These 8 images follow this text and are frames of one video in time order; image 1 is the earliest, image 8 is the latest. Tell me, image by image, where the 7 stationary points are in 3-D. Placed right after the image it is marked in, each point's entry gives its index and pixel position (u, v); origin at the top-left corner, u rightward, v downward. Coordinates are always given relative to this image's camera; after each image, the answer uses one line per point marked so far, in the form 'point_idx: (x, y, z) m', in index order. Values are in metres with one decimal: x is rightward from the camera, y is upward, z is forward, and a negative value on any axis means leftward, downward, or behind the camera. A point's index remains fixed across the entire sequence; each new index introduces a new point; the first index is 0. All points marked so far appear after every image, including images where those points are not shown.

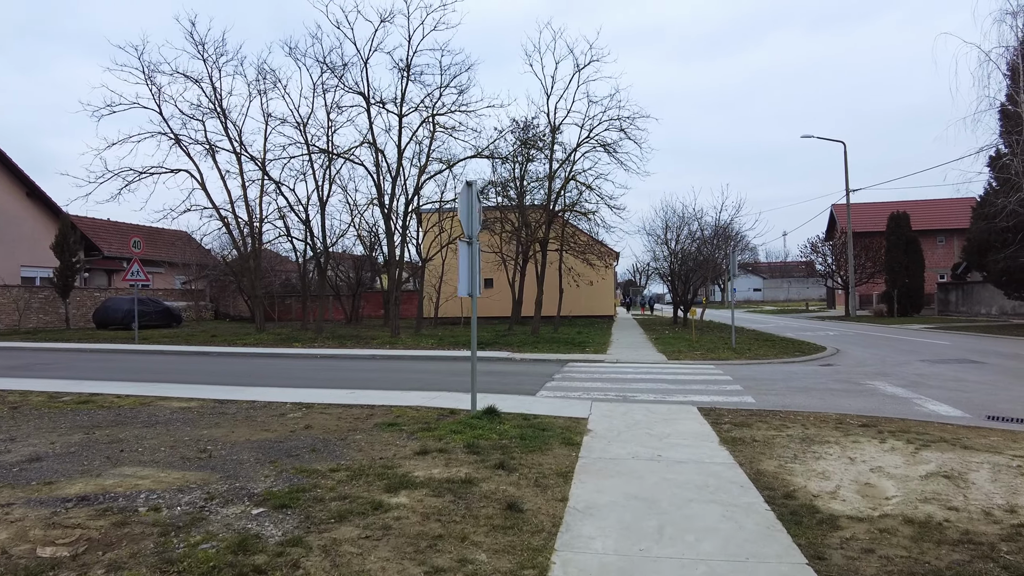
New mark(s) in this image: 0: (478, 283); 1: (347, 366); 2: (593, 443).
0: (-0.4, +0.1, +8.1) m
1: (-4.0, -1.9, +15.3) m
2: (+0.9, -1.7, +7.1) m
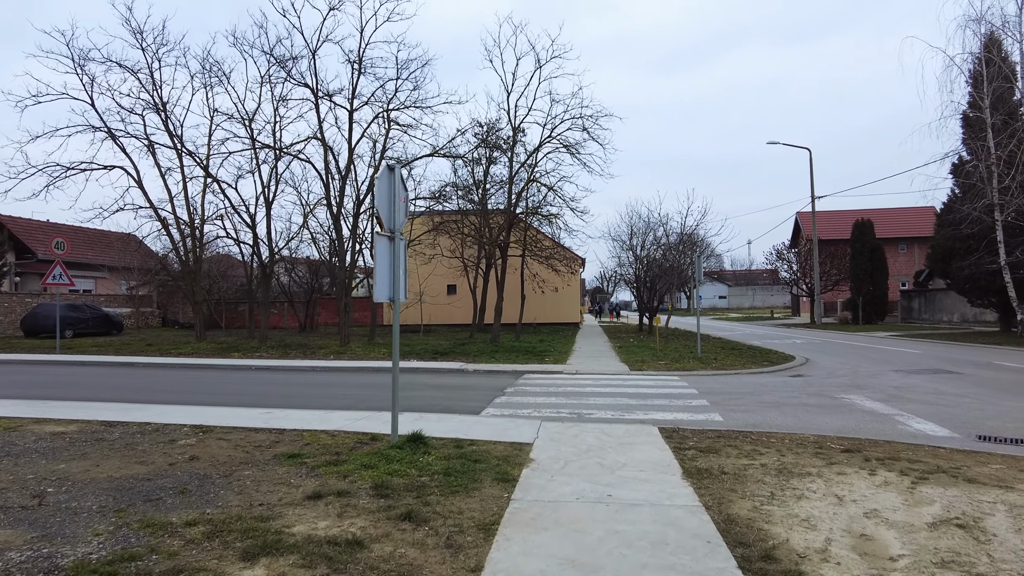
0: (-1.2, 0.0, +6.9) m
1: (-5.0, -2.0, +13.9) m
2: (+0.2, -1.7, +5.9) m
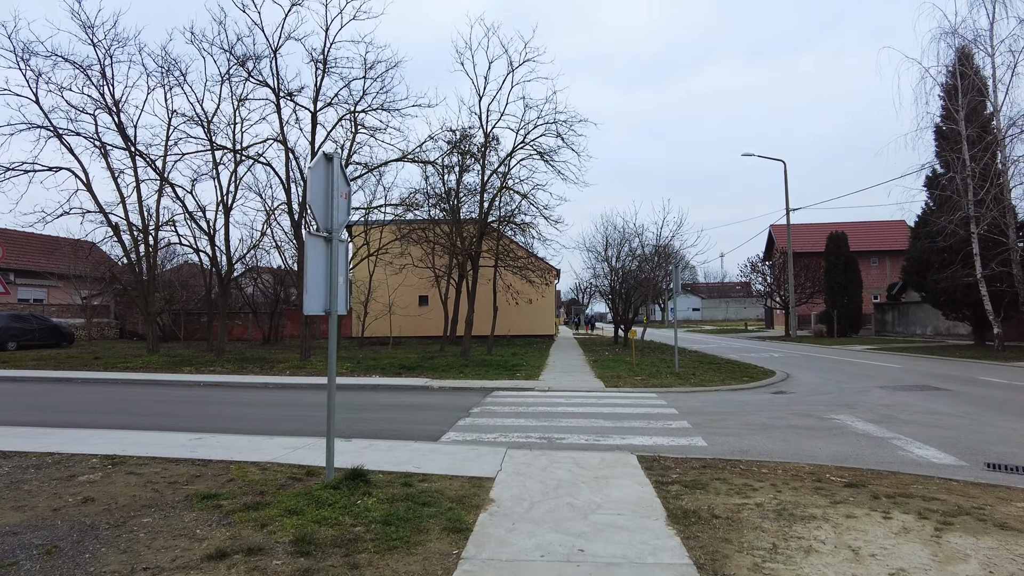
0: (-1.5, -0.1, +5.9) m
1: (-5.7, -2.2, +12.8) m
2: (-0.2, -1.8, +4.9) m
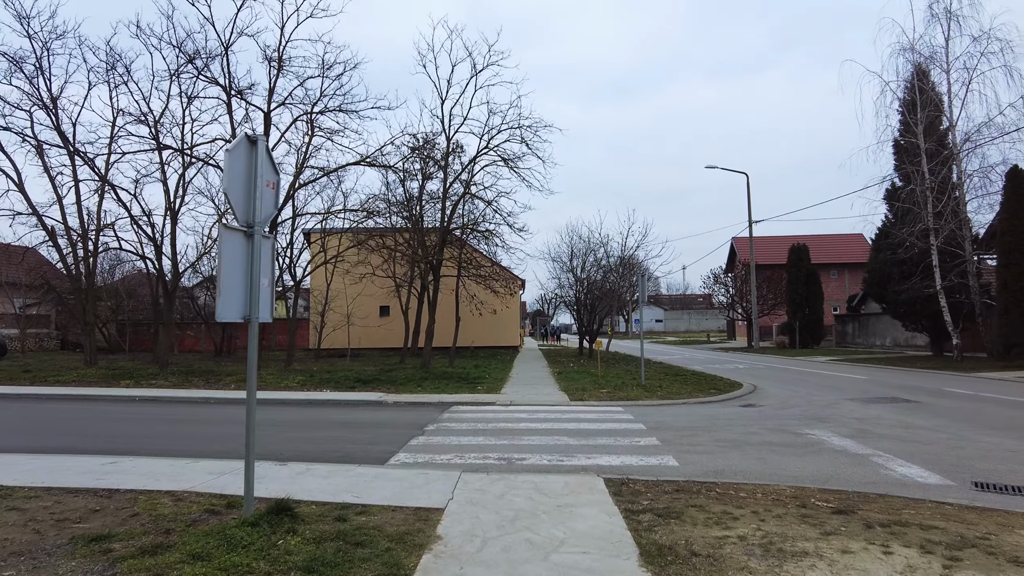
0: (-1.9, -0.1, +5.1) m
1: (-6.4, -2.3, +11.7) m
2: (-0.5, -1.8, +4.2) m
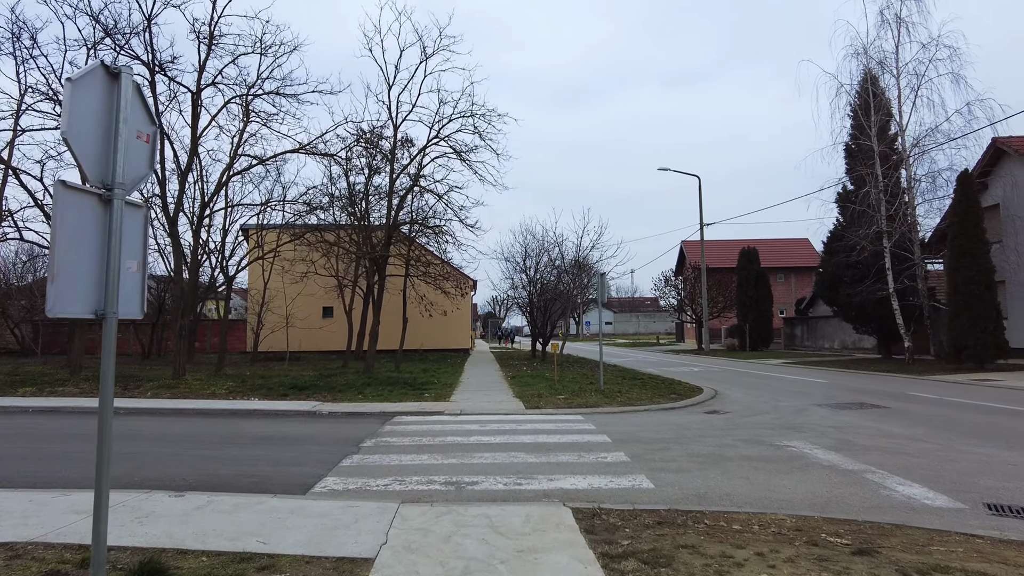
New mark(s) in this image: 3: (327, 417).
0: (-2.2, 0.0, +3.7) m
1: (-7.2, -2.2, +10.0) m
2: (-0.7, -1.7, +2.9) m
3: (-3.4, -2.4, +12.0) m
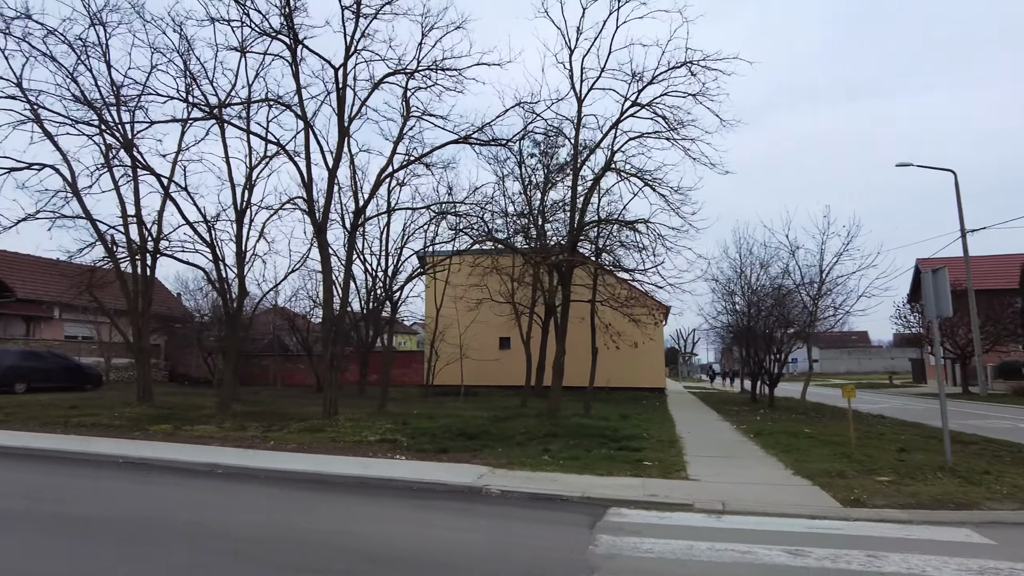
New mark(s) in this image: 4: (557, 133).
0: (-1.2, +0.4, -0.8) m
1: (-4.4, -2.2, +6.4) m
2: (0.0, -1.2, -2.1) m
3: (-0.2, -2.4, +7.3) m
4: (+1.2, +4.3, +17.8) m
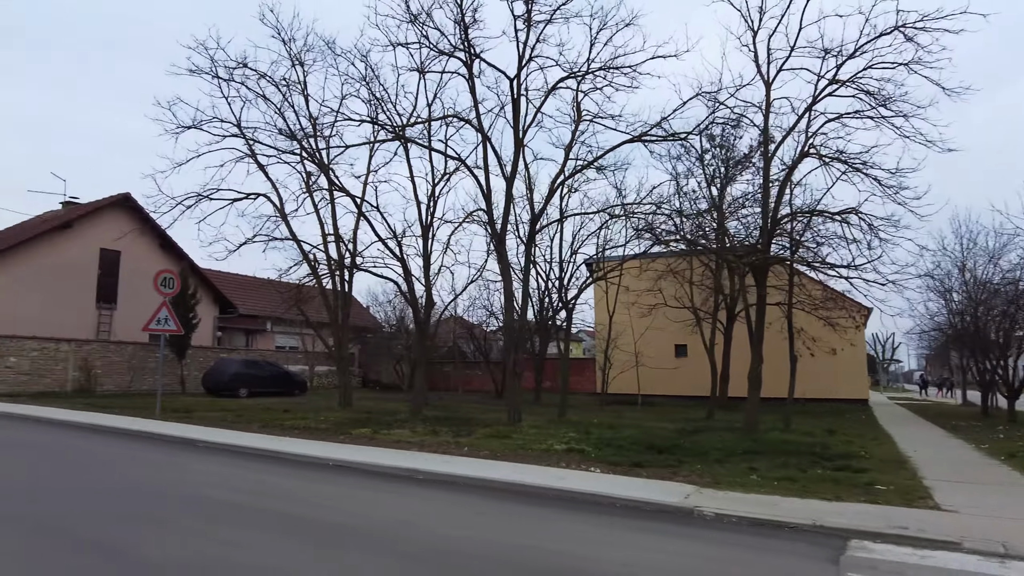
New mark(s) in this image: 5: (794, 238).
0: (-1.1, +0.4, -1.0) m
1: (-2.3, -2.3, +6.7) m
2: (-0.2, -1.2, -2.5) m
3: (+2.0, -2.4, +6.6) m
4: (+5.8, +4.2, +16.6) m
5: (+7.7, +1.4, +17.7) m
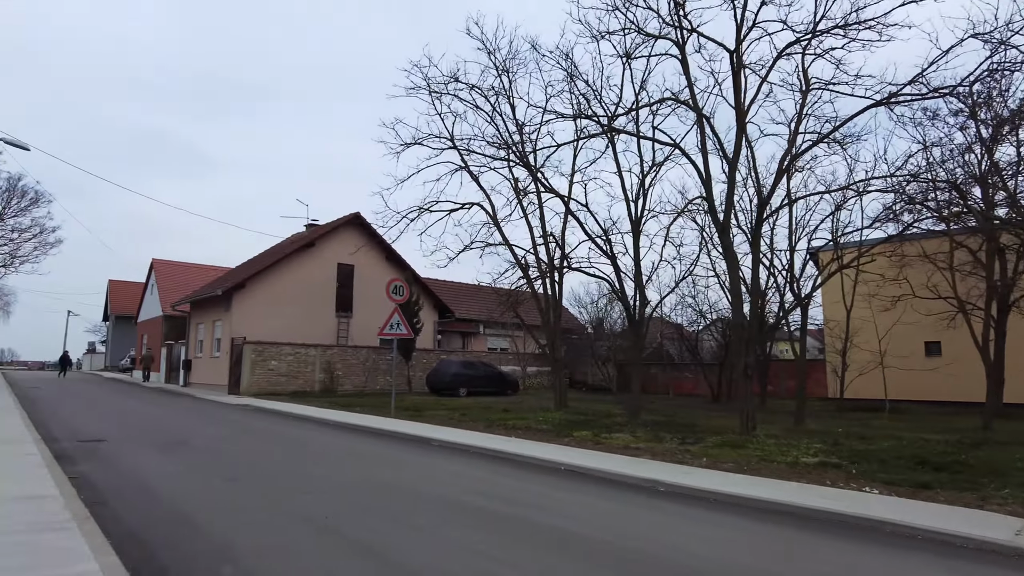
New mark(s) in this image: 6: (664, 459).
0: (-1.0, +0.5, -1.3) m
1: (+0.3, -2.3, +6.4) m
2: (-0.5, -1.1, -3.1) m
3: (+4.3, -2.2, +5.0) m
4: (+10.6, +4.6, +13.5) m
5: (+12.8, +1.8, +13.9) m
6: (+2.6, -3.0, +11.5) m
